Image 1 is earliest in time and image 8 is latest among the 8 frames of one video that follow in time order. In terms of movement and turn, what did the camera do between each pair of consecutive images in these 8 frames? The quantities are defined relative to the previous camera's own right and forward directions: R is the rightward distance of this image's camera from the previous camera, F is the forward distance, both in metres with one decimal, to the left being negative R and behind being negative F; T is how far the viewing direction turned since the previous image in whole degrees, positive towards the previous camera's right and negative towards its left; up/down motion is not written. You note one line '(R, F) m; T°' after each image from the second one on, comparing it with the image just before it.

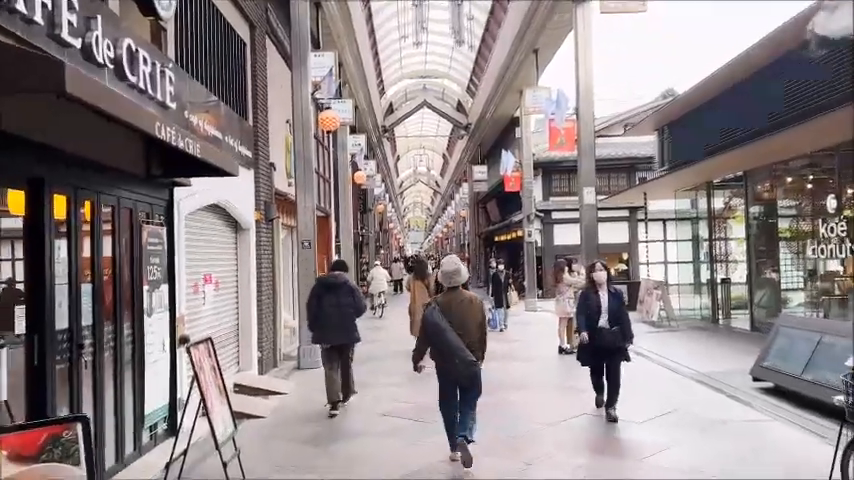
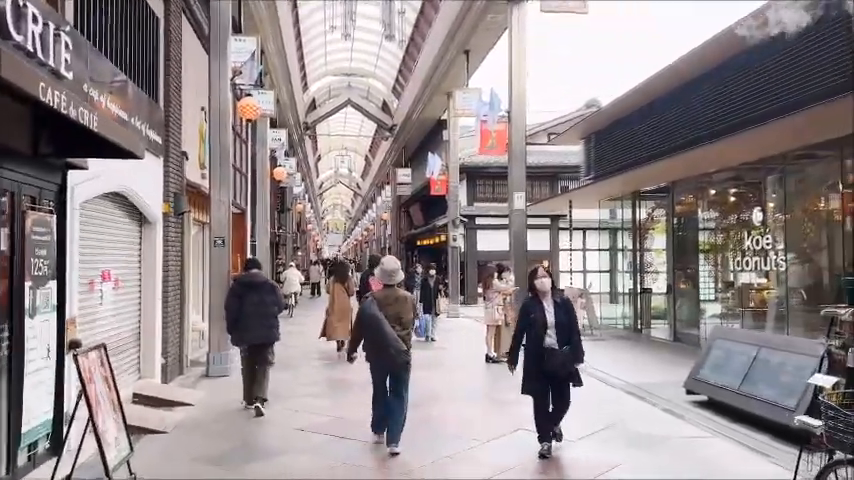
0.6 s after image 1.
(-0.1, +0.6) m; +7°
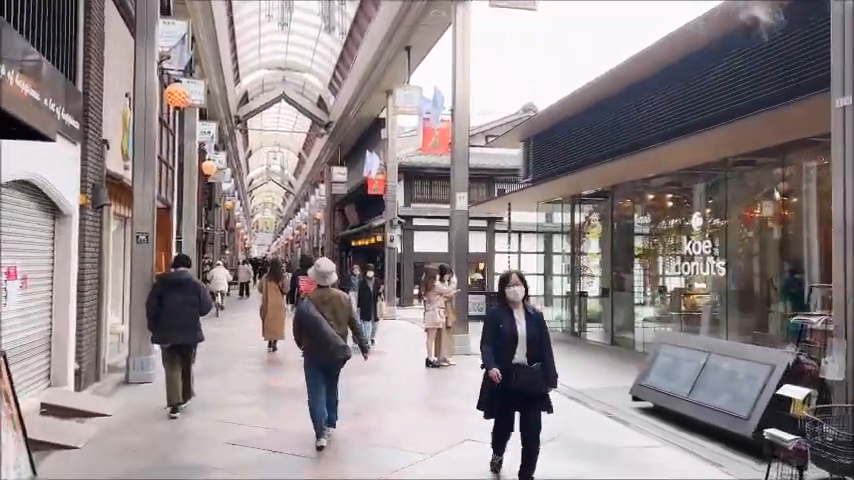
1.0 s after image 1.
(-0.1, +0.4) m; +6°
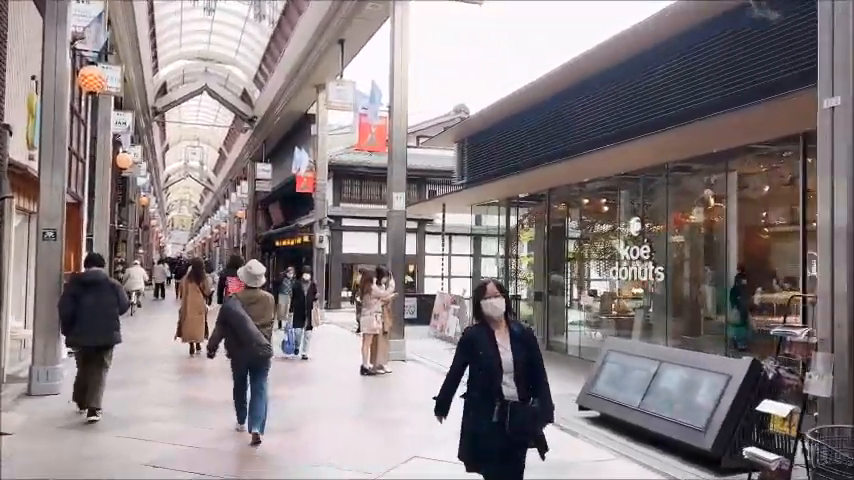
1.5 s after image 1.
(-0.2, +0.4) m; +6°
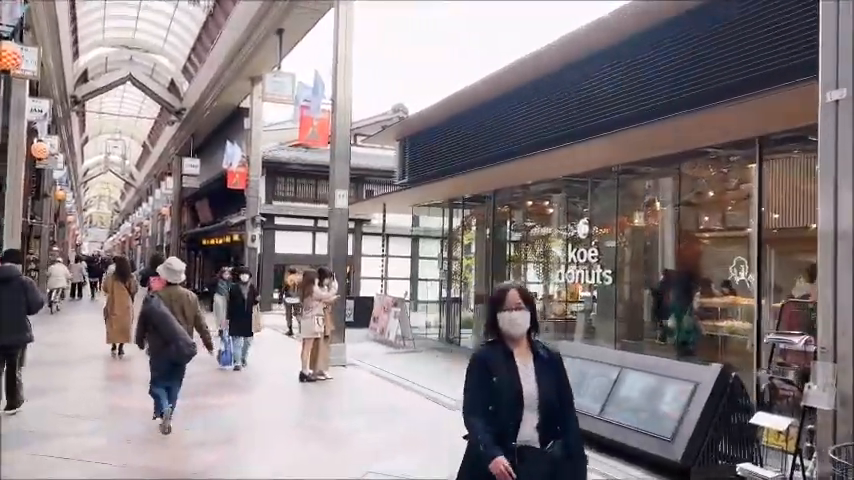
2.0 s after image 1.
(-0.2, +0.4) m; +6°
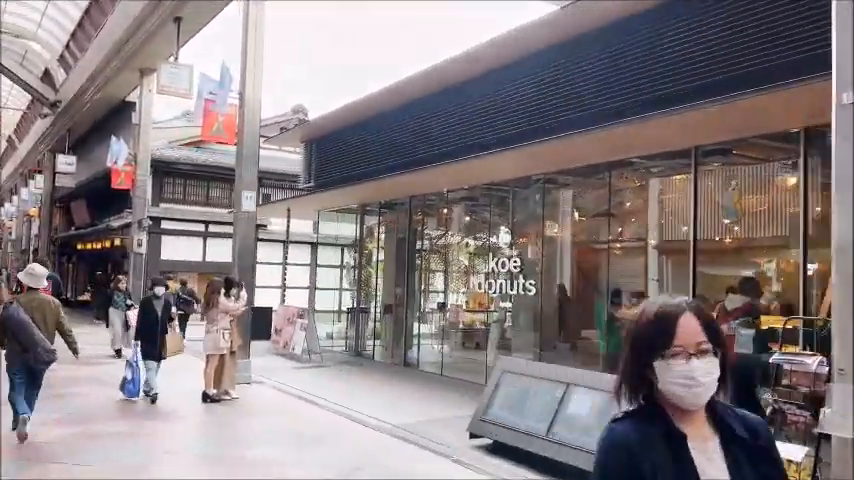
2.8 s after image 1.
(-0.4, +0.6) m; +9°
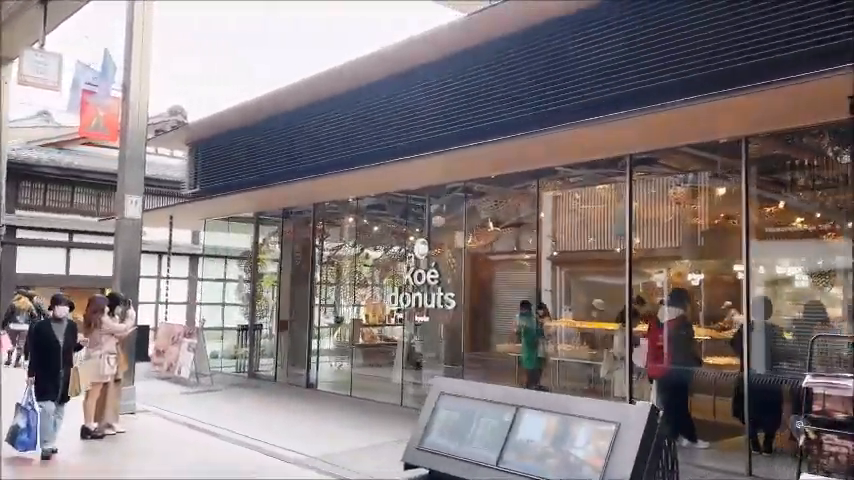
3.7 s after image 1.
(-0.5, +0.7) m; +10°
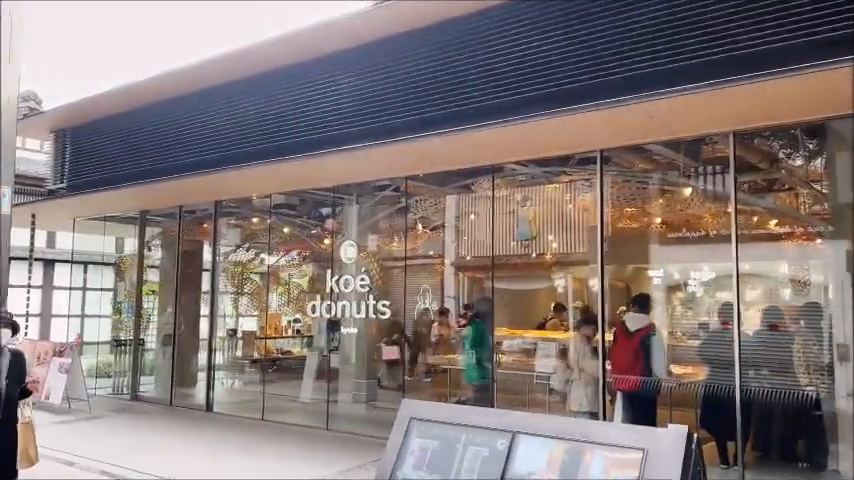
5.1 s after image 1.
(-0.8, +0.9) m; +11°
